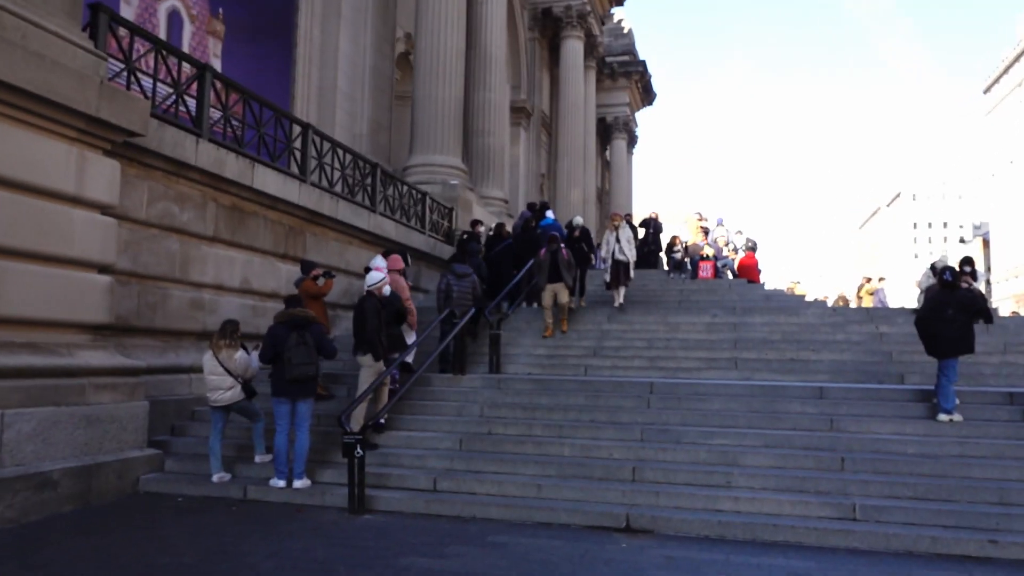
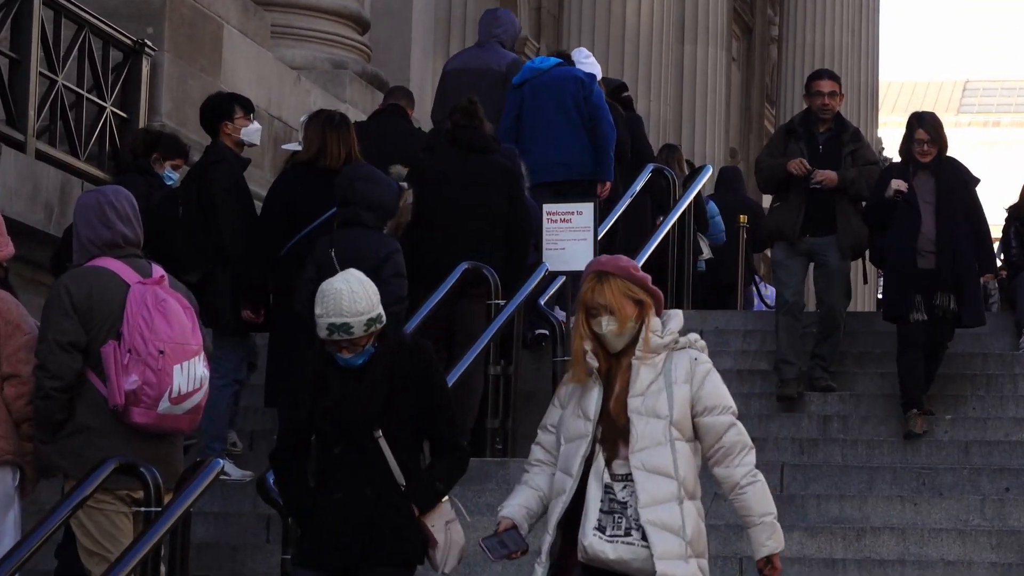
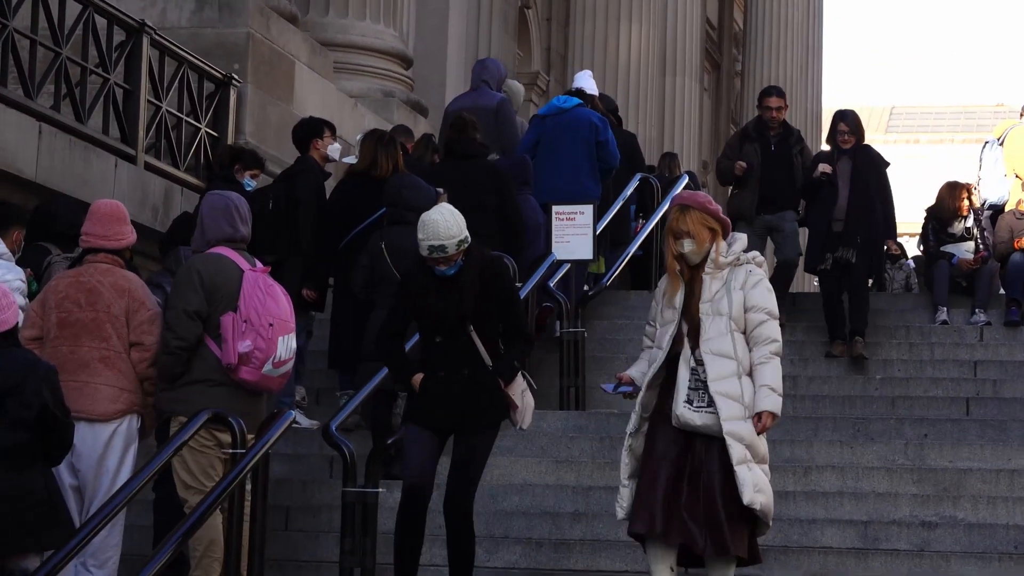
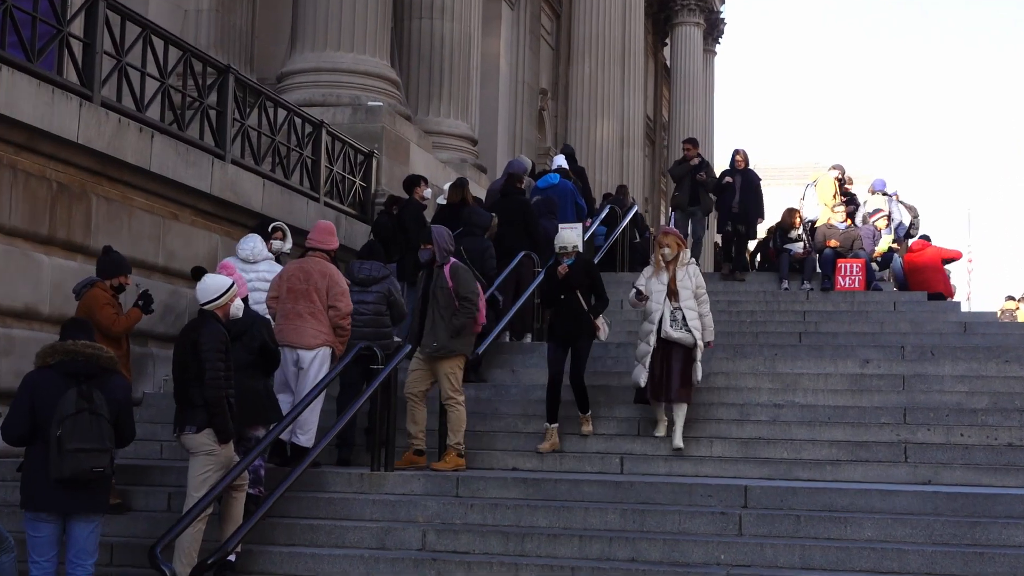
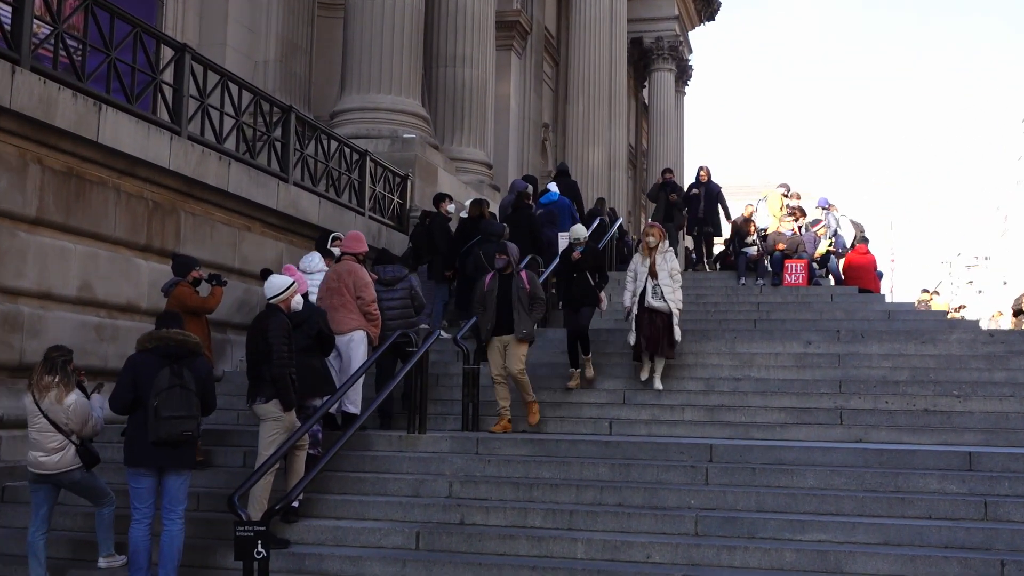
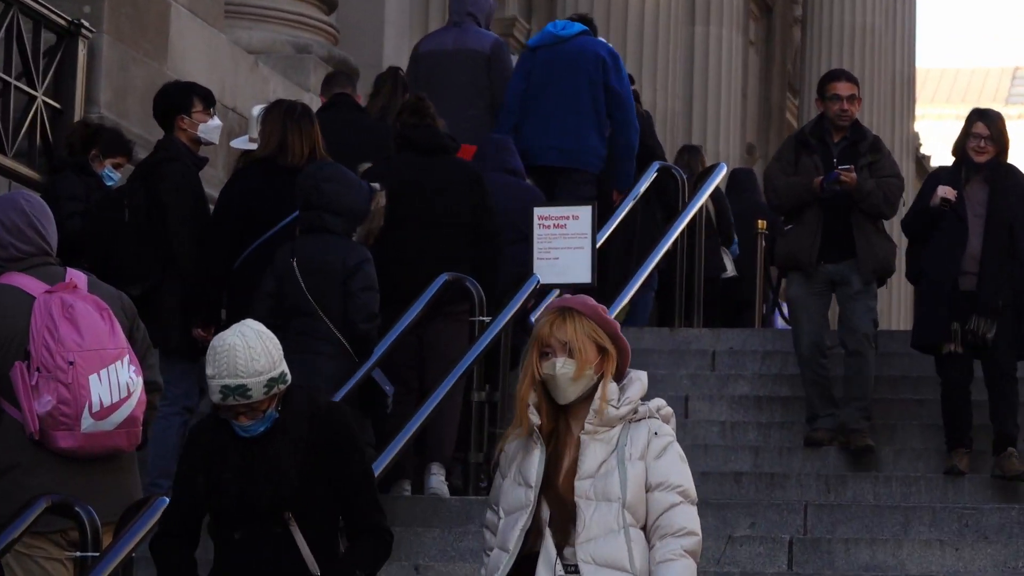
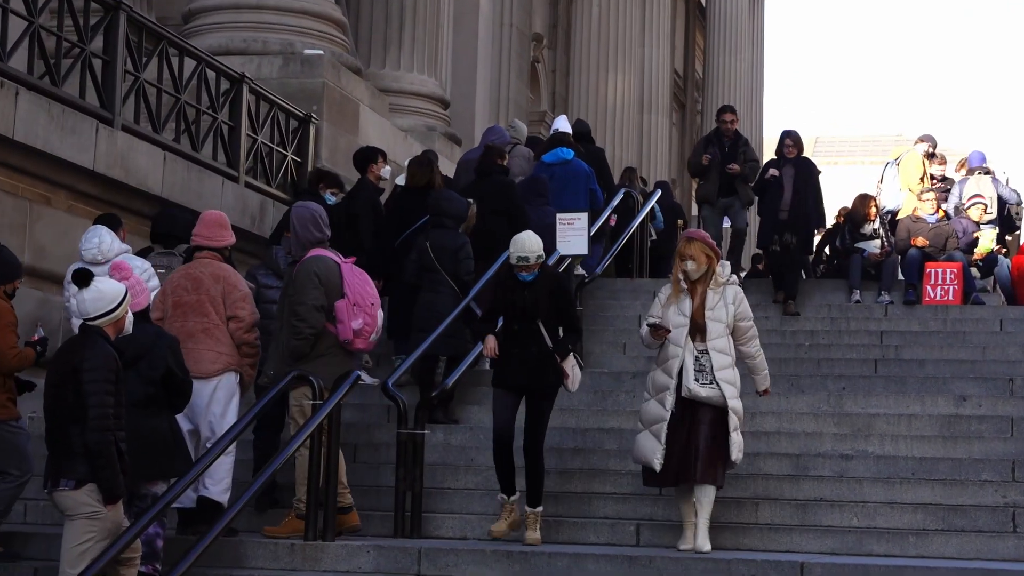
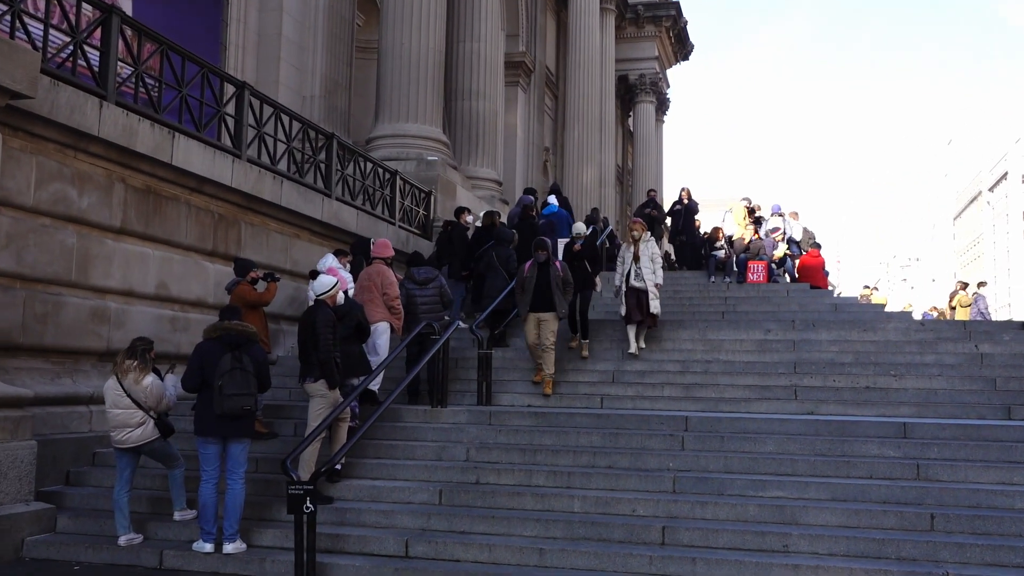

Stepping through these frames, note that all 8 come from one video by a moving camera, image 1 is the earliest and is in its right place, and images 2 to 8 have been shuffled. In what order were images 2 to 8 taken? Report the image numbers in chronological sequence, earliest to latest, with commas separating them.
8, 5, 4, 7, 3, 2, 6
